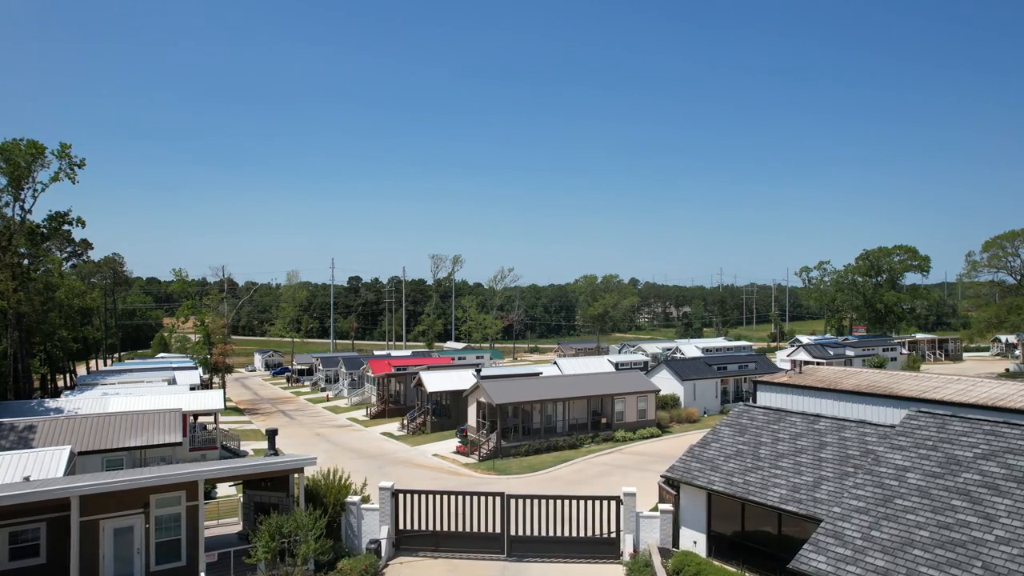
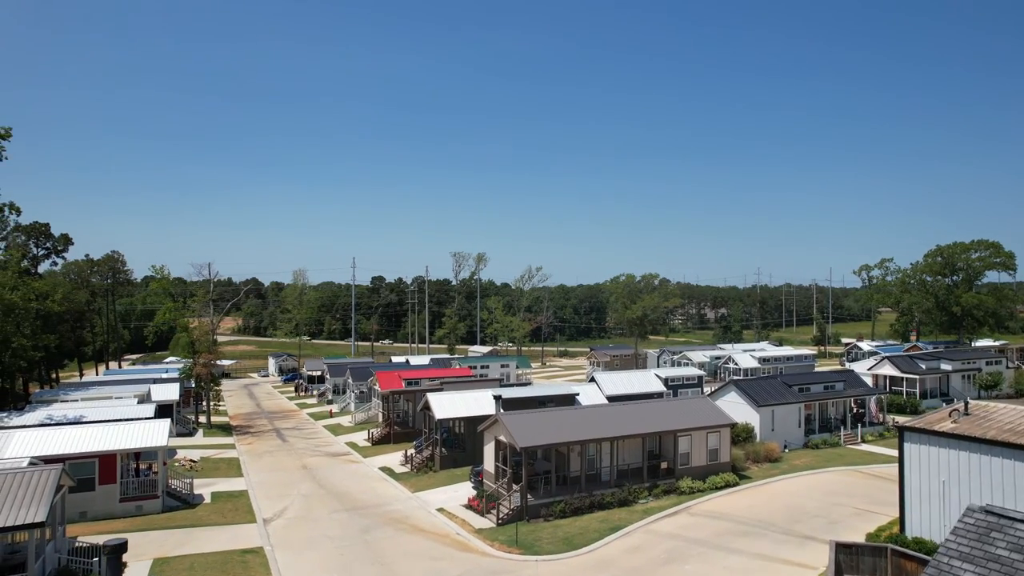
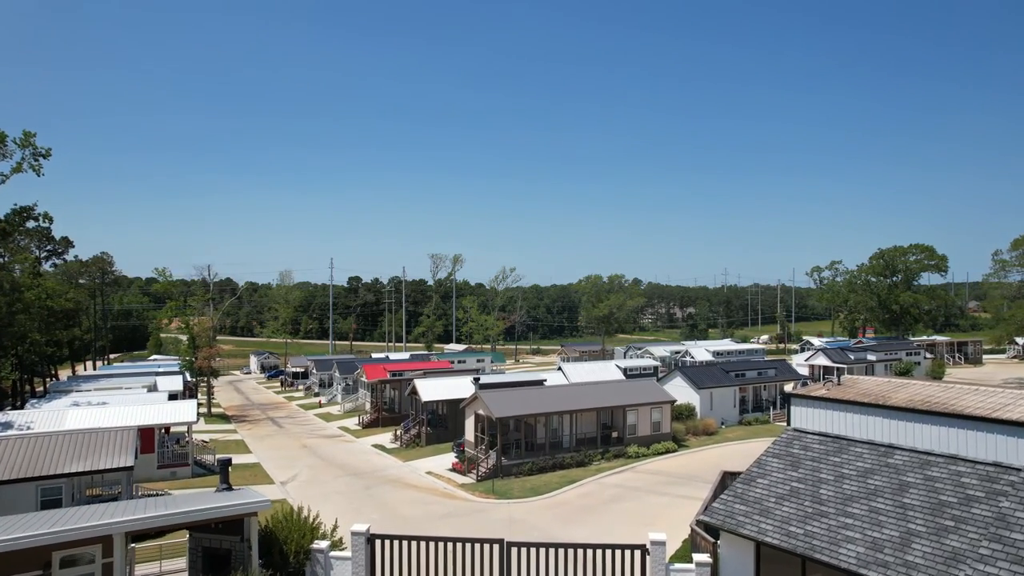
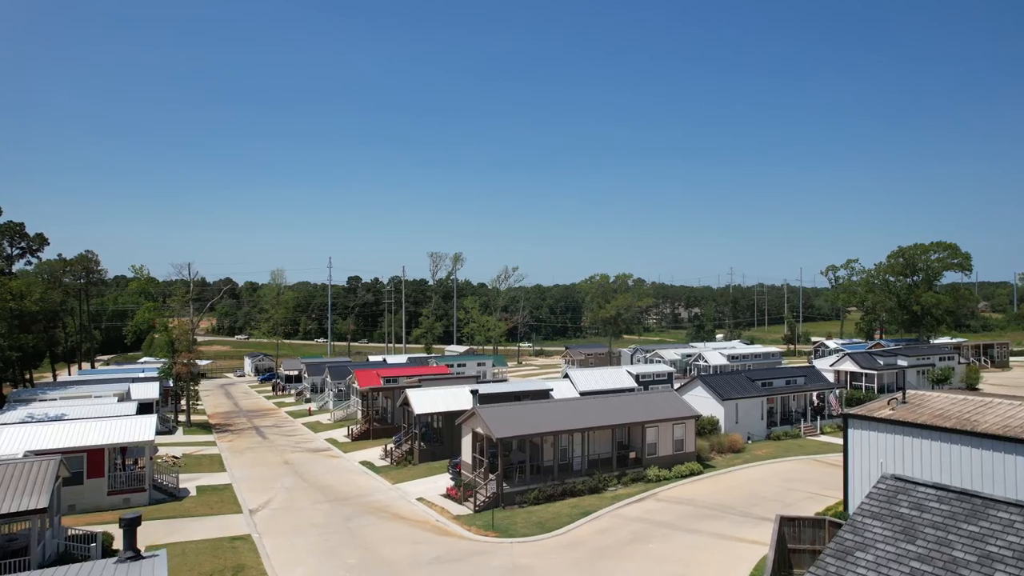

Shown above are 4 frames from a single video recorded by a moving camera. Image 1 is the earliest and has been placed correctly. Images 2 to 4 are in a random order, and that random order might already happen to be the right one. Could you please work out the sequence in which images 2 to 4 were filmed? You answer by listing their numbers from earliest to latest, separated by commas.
3, 4, 2
